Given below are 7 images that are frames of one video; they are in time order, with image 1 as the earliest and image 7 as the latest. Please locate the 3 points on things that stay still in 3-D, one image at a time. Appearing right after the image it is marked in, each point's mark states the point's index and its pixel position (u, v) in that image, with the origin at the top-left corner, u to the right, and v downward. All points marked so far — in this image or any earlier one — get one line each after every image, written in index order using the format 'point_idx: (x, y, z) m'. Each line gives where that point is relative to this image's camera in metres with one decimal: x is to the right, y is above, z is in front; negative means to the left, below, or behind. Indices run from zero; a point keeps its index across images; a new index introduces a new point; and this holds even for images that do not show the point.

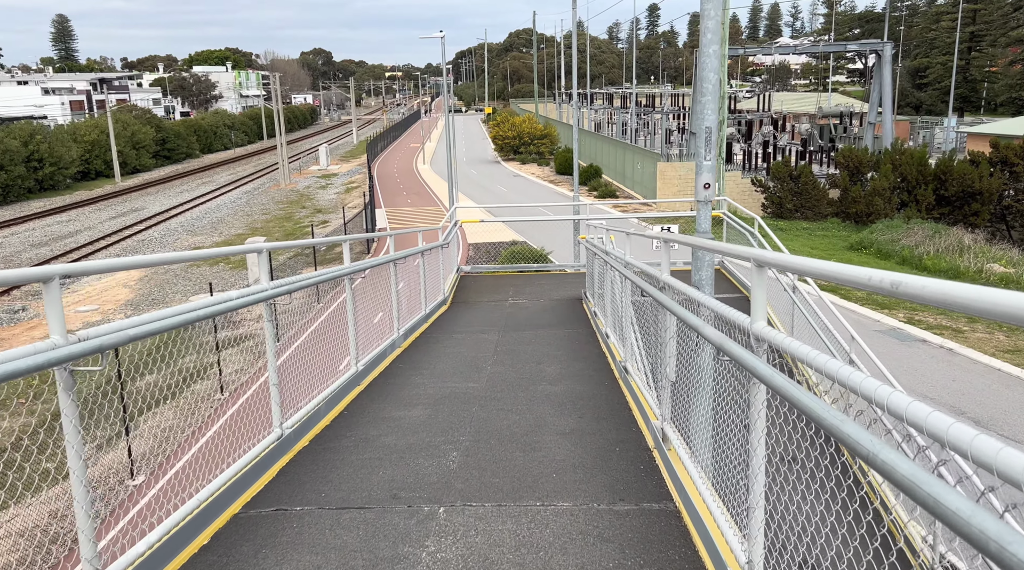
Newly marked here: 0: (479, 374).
0: (-0.2, -0.6, +5.2) m
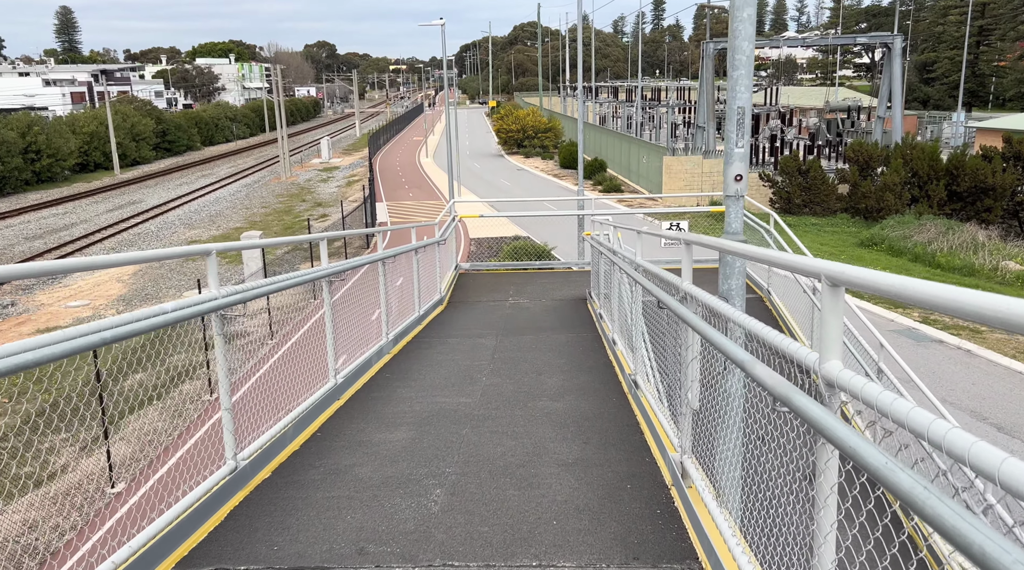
0: (-0.2, -0.6, +4.7) m
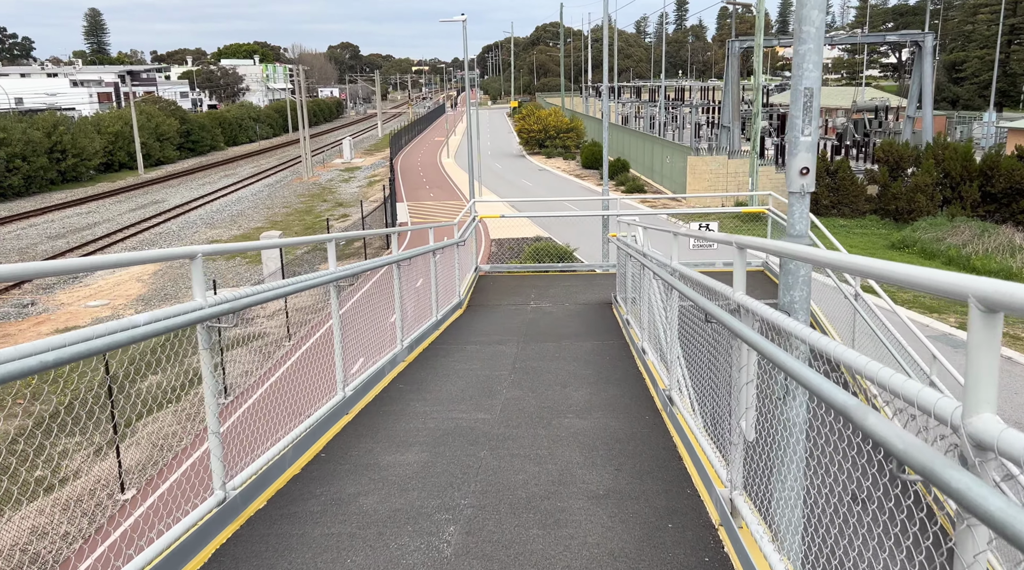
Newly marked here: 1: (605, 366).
0: (-0.1, -0.7, +4.4) m
1: (+0.7, -0.6, +5.3) m
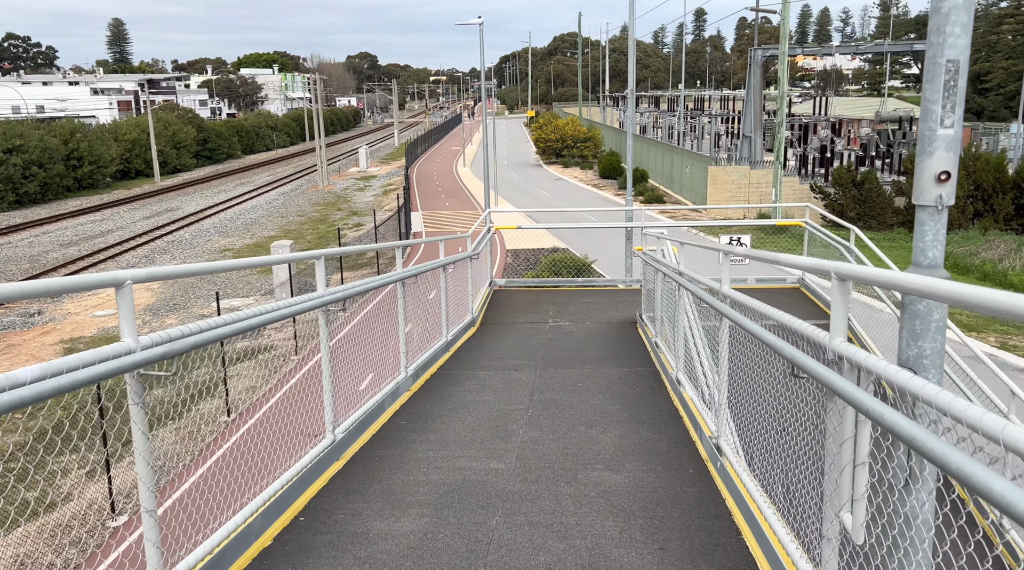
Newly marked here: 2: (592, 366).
0: (0.0, -0.8, +3.8) m
1: (+0.8, -0.7, +4.7) m
2: (+0.6, -0.6, +5.7) m
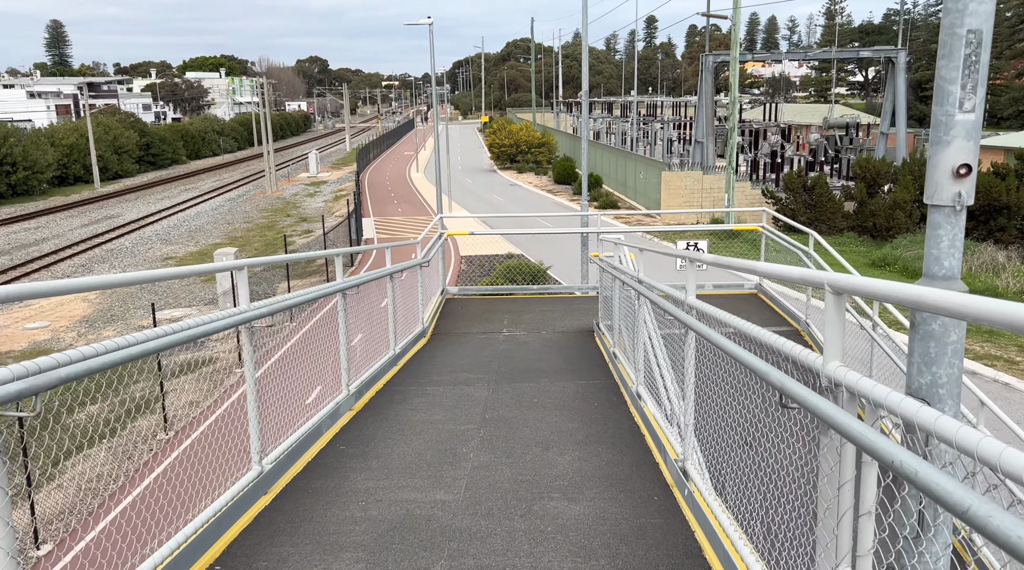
0: (-0.3, -0.8, +3.5) m
1: (+0.5, -0.8, +4.4) m
2: (+0.3, -0.7, +5.5) m
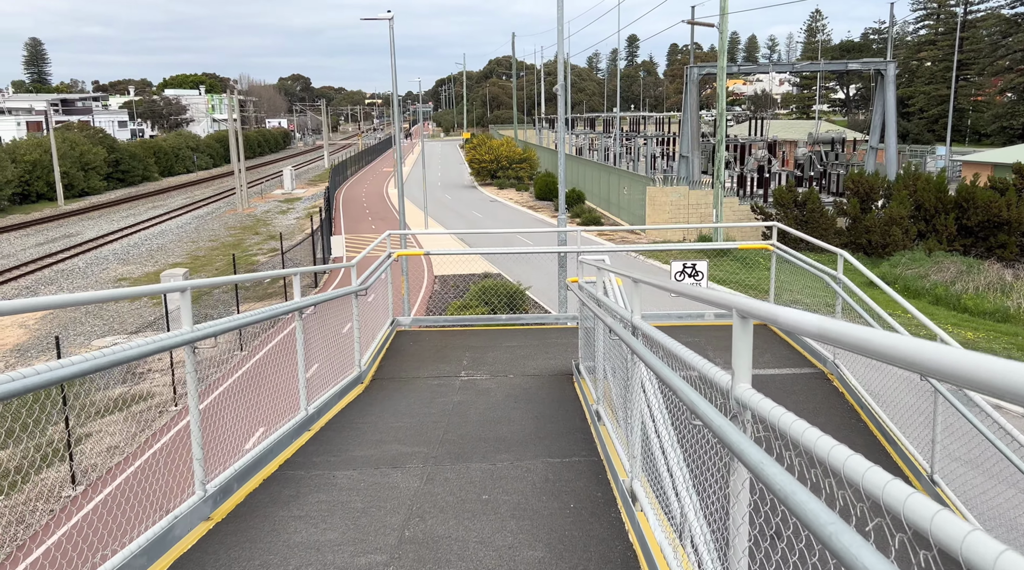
0: (-0.5, -1.0, +2.0) m
1: (+0.2, -1.0, +2.9) m
2: (0.0, -0.9, +4.0) m
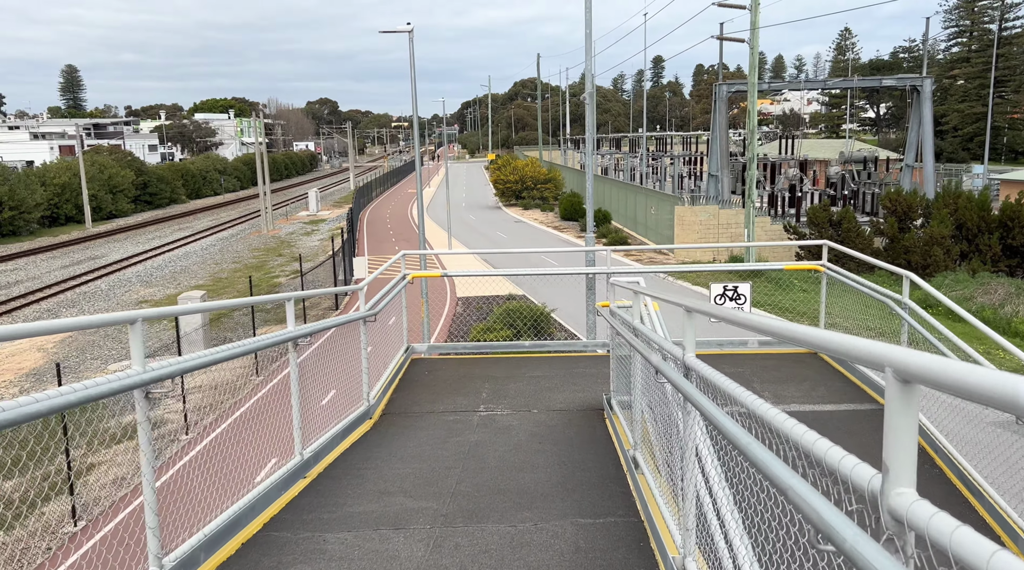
0: (-0.5, -1.1, +1.4) m
1: (+0.3, -1.0, +2.3) m
2: (+0.1, -1.0, +3.4) m
